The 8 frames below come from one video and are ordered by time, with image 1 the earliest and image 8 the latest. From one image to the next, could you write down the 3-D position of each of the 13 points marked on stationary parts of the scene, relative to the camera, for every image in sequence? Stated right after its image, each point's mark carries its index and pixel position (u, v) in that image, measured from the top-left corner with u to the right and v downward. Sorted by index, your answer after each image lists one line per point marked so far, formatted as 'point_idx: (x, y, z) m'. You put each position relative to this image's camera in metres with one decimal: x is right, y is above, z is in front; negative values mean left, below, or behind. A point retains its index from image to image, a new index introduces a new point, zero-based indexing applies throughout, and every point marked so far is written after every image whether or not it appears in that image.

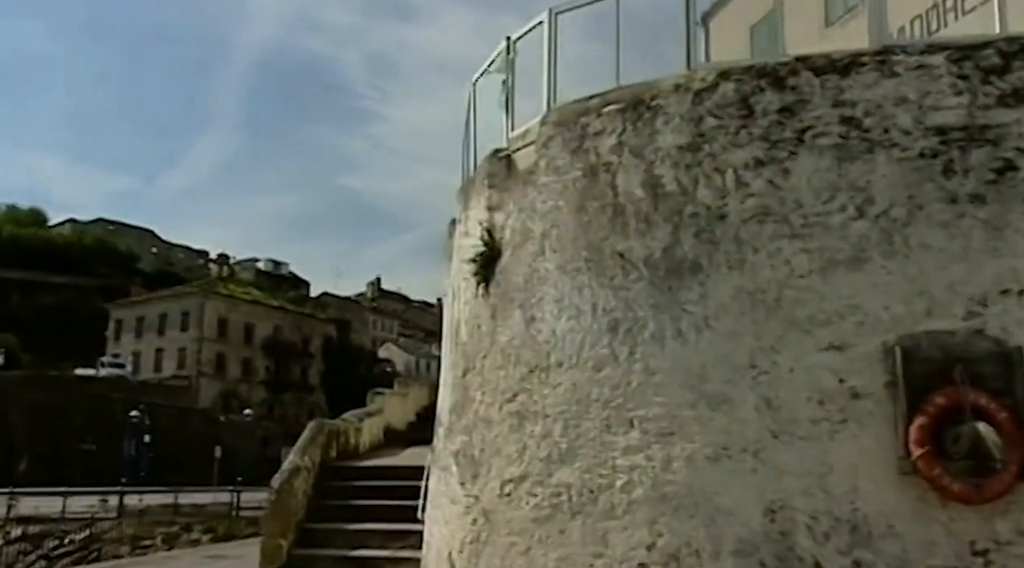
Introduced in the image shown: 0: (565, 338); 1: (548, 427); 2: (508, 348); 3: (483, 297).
0: (+0.4, -0.4, +6.4) m
1: (+0.2, -1.0, +6.4) m
2: (0.0, -0.5, +6.8) m
3: (-0.2, -0.1, +7.3) m
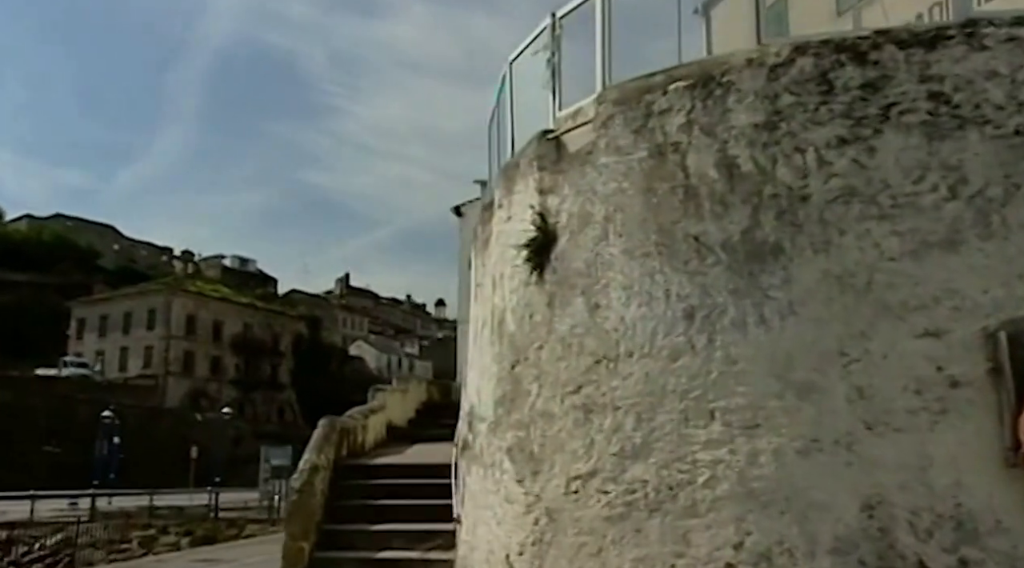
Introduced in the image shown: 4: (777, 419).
0: (+0.8, -0.3, +6.1) m
1: (+0.7, -0.9, +6.0) m
2: (+0.4, -0.4, +6.5) m
3: (+0.2, 0.0, +7.0) m
4: (+1.5, -0.8, +5.5) m
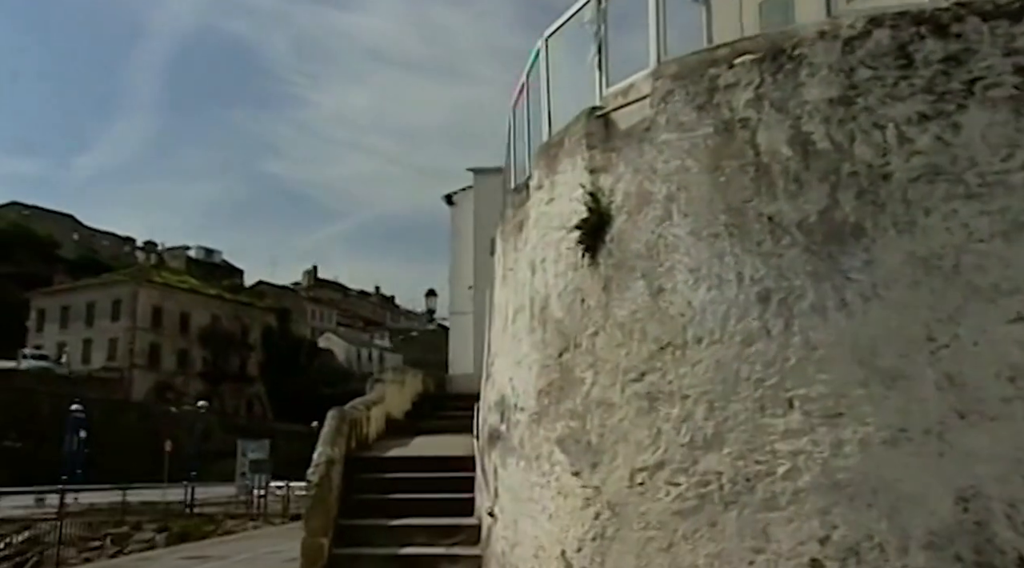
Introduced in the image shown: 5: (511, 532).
0: (+1.2, -0.2, +5.8) m
1: (+1.1, -0.8, +5.8) m
2: (+0.8, -0.3, +6.2) m
3: (+0.5, +0.1, +6.7) m
4: (+1.9, -0.7, +5.3) m
5: (0.0, -1.9, +7.3) m
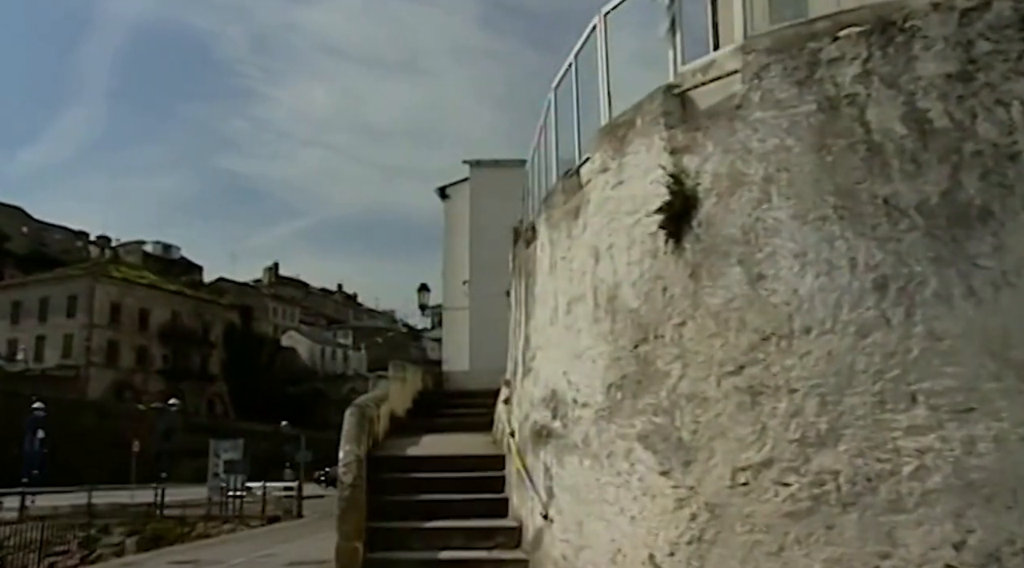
0: (+1.7, -0.1, +5.4) m
1: (+1.6, -0.7, +5.4) m
2: (+1.3, -0.2, +5.8) m
3: (+1.0, +0.2, +6.2) m
4: (+2.5, -0.6, +4.9) m
5: (+0.5, -1.8, +6.9) m
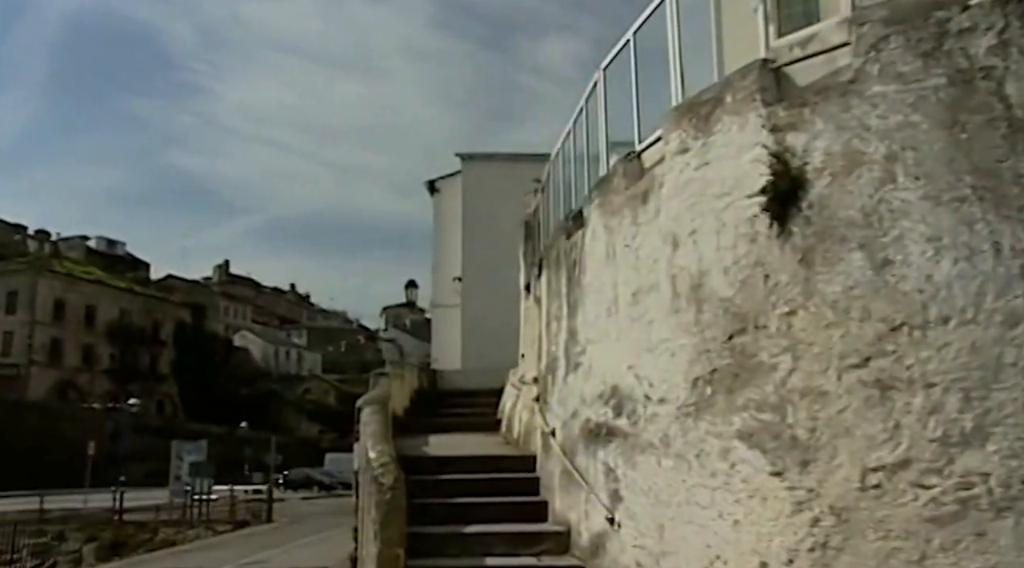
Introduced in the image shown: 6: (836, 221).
0: (+2.3, 0.0, +5.0) m
1: (+2.2, -0.6, +4.9) m
2: (+1.9, -0.1, +5.4) m
3: (+1.6, +0.3, +5.8) m
4: (+3.1, -0.5, +4.6) m
5: (+1.0, -1.7, +6.4) m
6: (+1.9, +0.4, +5.5) m
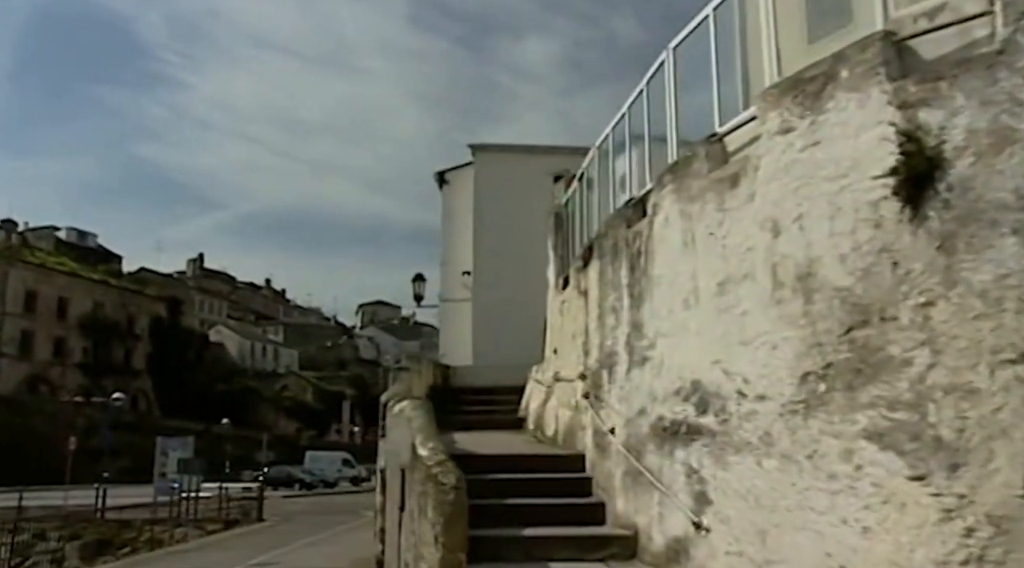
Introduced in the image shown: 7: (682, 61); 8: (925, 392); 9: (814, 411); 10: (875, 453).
0: (+3.0, 0.0, +4.6) m
1: (+2.8, -0.5, +4.5) m
2: (+2.5, 0.0, +4.9) m
3: (+2.2, +0.3, +5.4) m
4: (+3.8, -0.5, +4.2) m
5: (+1.5, -1.7, +6.0) m
6: (+2.5, +0.4, +5.1) m
7: (+1.5, +2.0, +8.6) m
8: (+2.2, -0.6, +5.1) m
9: (+1.8, -0.8, +5.8) m
10: (+2.0, -0.9, +5.2) m
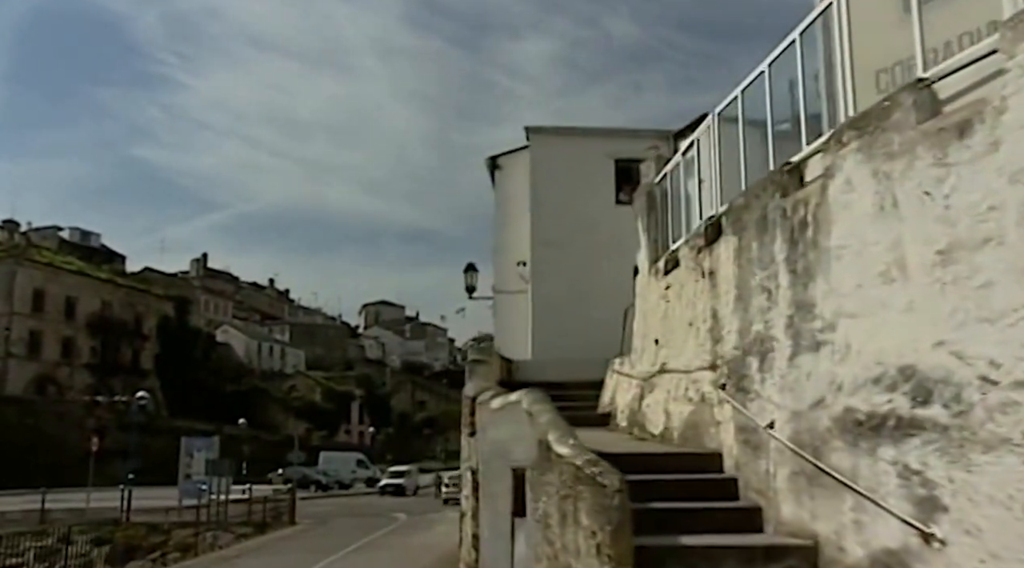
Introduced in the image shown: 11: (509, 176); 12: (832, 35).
0: (+4.1, +0.2, +3.6) m
1: (+4.0, -0.3, +3.5) m
2: (+3.6, +0.2, +3.9) m
3: (+3.4, +0.5, +4.3) m
4: (+4.9, -0.3, +3.1) m
5: (+2.7, -1.5, +4.9) m
6: (+3.7, +0.6, +4.0) m
7: (+2.6, +2.2, +7.5) m
8: (+3.3, -0.4, +4.0) m
9: (+3.0, -0.6, +4.7) m
10: (+3.1, -0.7, +4.2) m
11: (-0.1, +2.2, +19.1) m
12: (+2.5, +2.0, +7.9) m
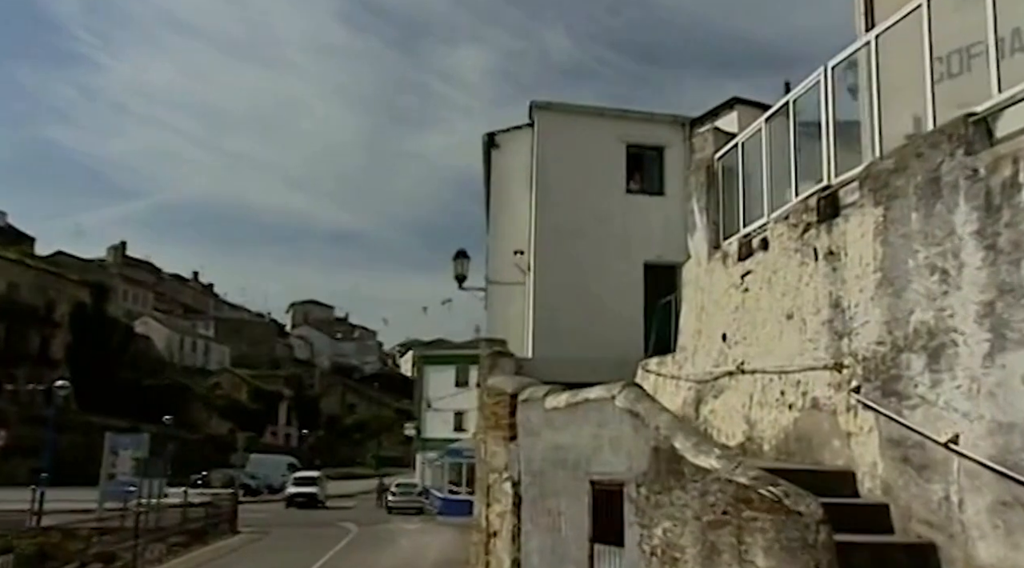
0: (+5.2, +0.3, +2.1) m
1: (+5.0, -0.2, +2.0) m
2: (+4.7, +0.3, +2.4) m
3: (+4.4, +0.7, +2.8) m
4: (+6.0, -0.2, +1.7) m
5: (+3.6, -1.3, +3.3) m
6: (+4.7, +0.7, +2.5) m
7: (+3.5, +2.3, +6.0) m
8: (+4.4, -0.3, +2.5) m
9: (+3.9, -0.4, +3.1) m
10: (+4.1, -0.6, +2.6) m
11: (-0.1, +2.4, +17.3) m
12: (+3.3, +2.1, +6.3) m
